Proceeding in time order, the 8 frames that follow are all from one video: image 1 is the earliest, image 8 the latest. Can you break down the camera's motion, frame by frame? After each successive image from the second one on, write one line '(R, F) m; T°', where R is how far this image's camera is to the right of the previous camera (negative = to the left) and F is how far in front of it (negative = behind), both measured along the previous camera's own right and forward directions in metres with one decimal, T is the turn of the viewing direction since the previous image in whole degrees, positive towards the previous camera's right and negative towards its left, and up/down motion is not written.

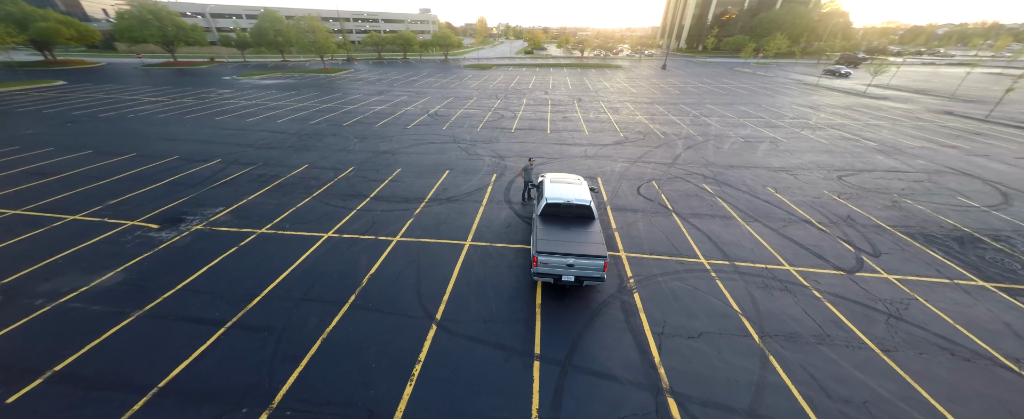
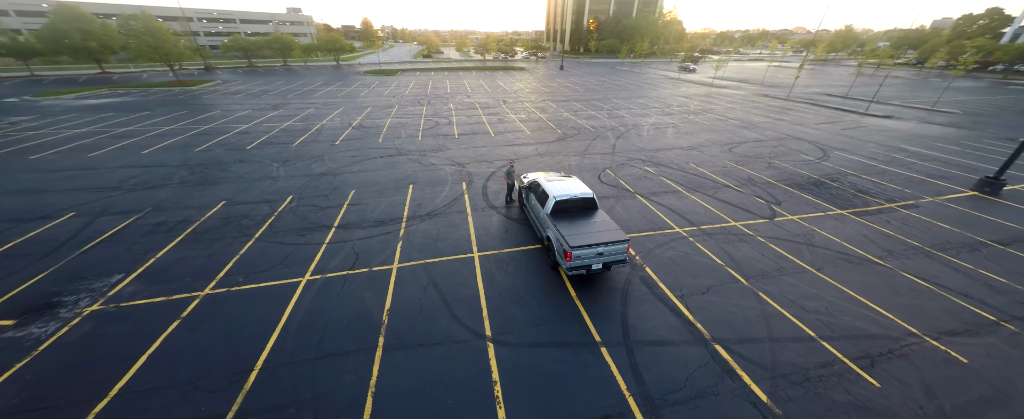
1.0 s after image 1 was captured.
(-3.1, +0.3) m; +17°
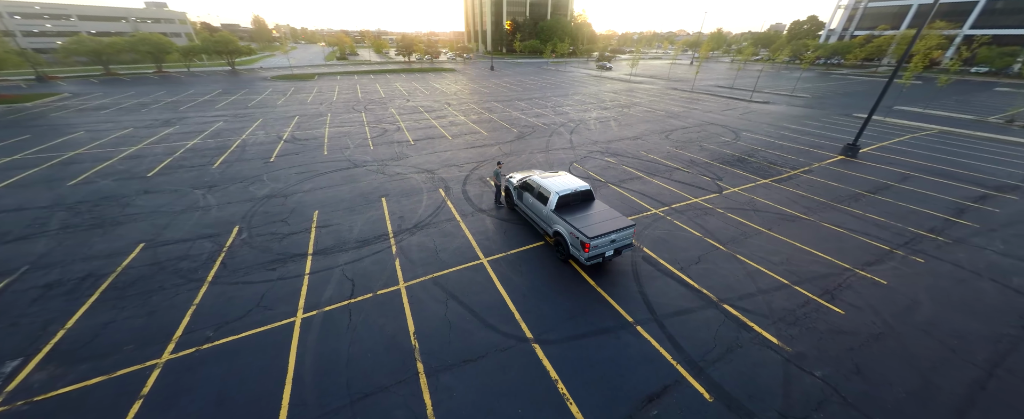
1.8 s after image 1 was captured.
(-2.3, +0.3) m; +13°
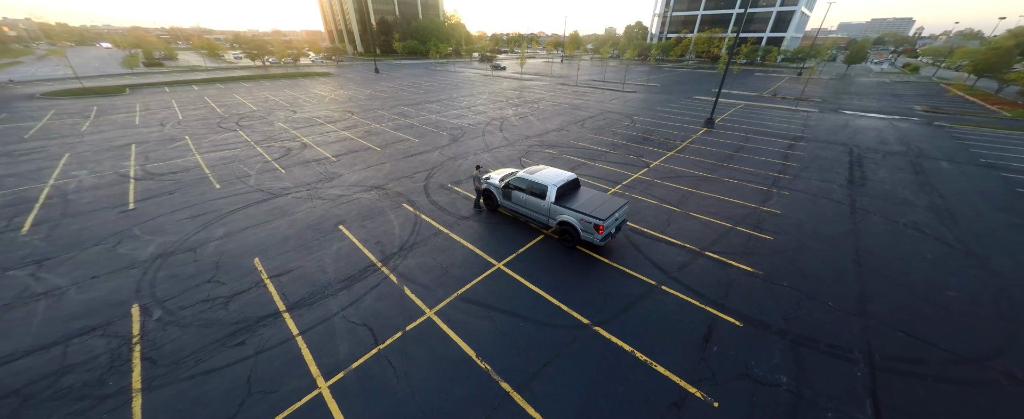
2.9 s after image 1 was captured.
(-3.5, +0.7) m; +20°
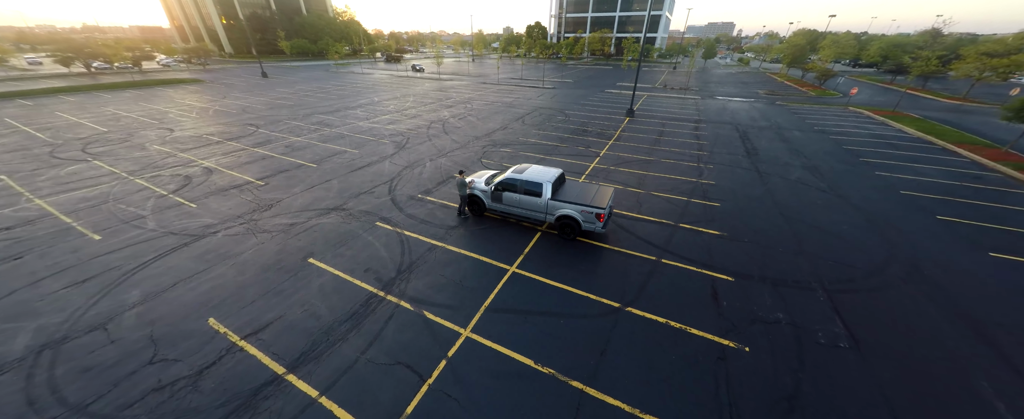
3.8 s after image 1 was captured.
(-2.6, +0.5) m; +15°
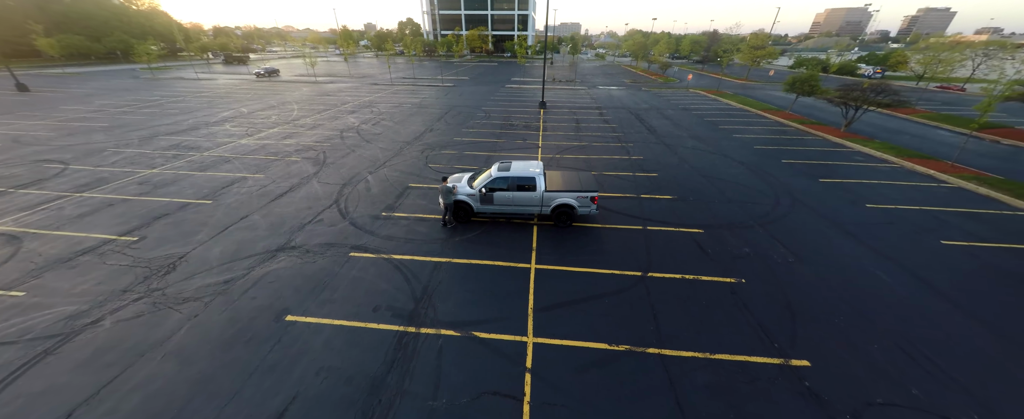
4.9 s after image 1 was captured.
(-3.4, +0.9) m; +20°
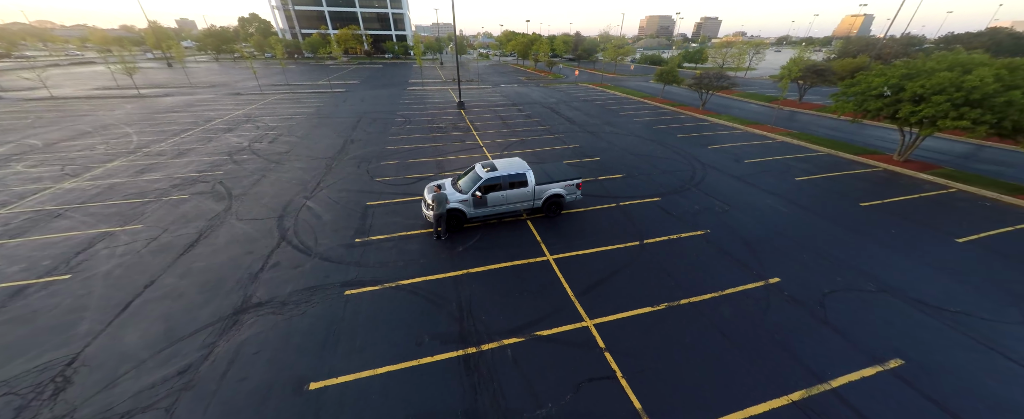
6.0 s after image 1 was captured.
(-3.3, +0.6) m; +19°
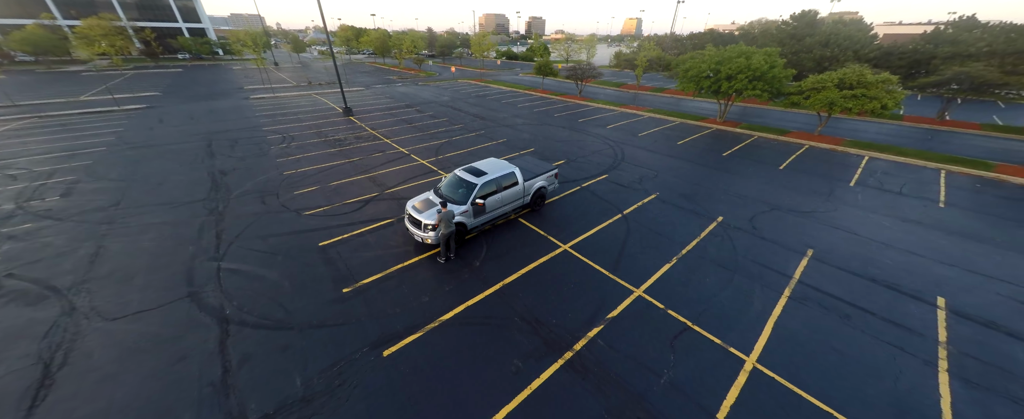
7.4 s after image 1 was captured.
(-3.9, +1.2) m; +24°
